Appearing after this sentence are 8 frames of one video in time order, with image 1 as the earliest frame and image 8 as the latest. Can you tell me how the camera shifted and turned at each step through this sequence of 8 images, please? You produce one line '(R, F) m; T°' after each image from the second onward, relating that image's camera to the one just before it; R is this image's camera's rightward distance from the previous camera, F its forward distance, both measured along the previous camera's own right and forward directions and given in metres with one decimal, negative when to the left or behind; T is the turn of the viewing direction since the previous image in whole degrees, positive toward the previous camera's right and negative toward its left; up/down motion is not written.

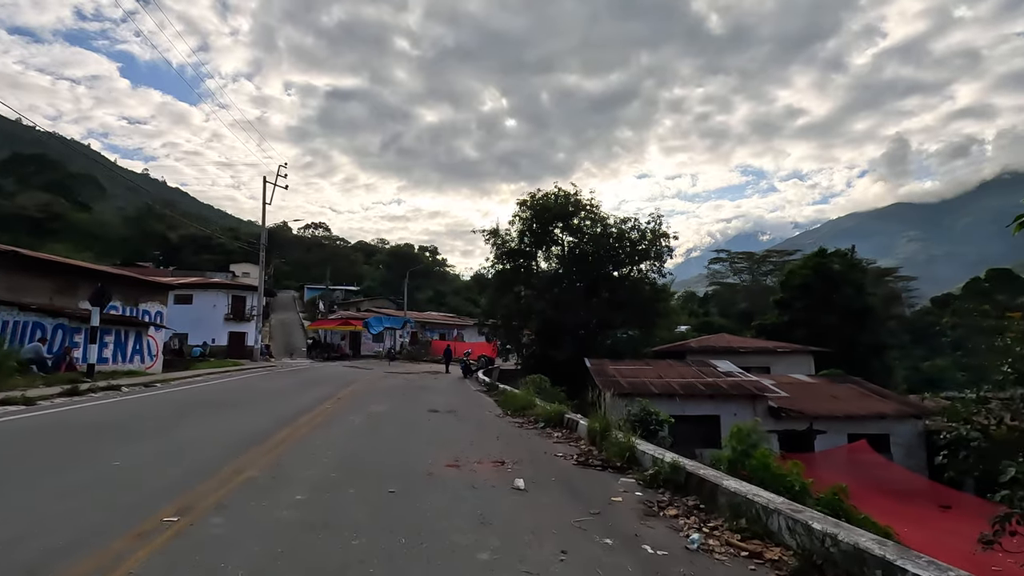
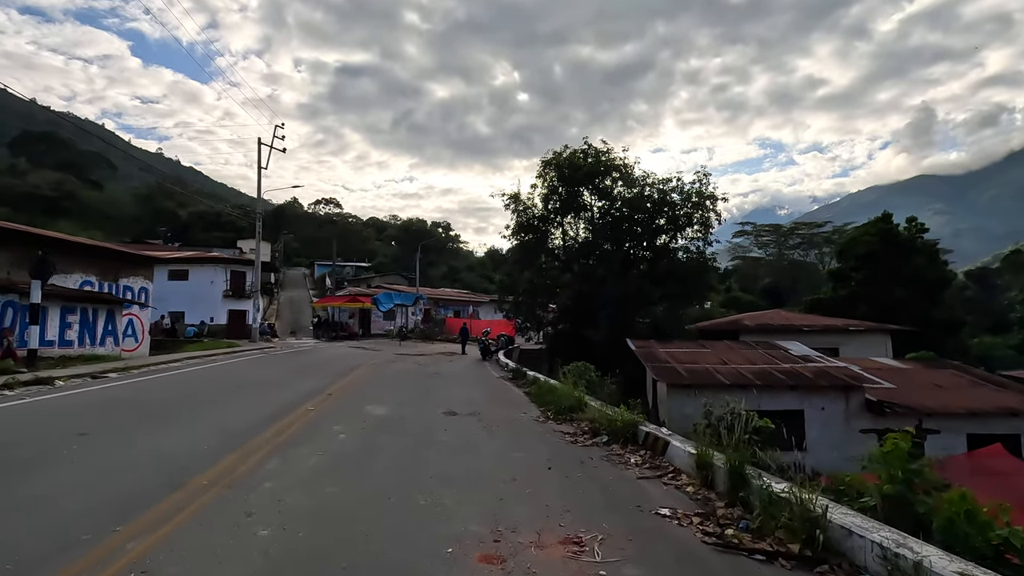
(-0.6, +3.7) m; -1°
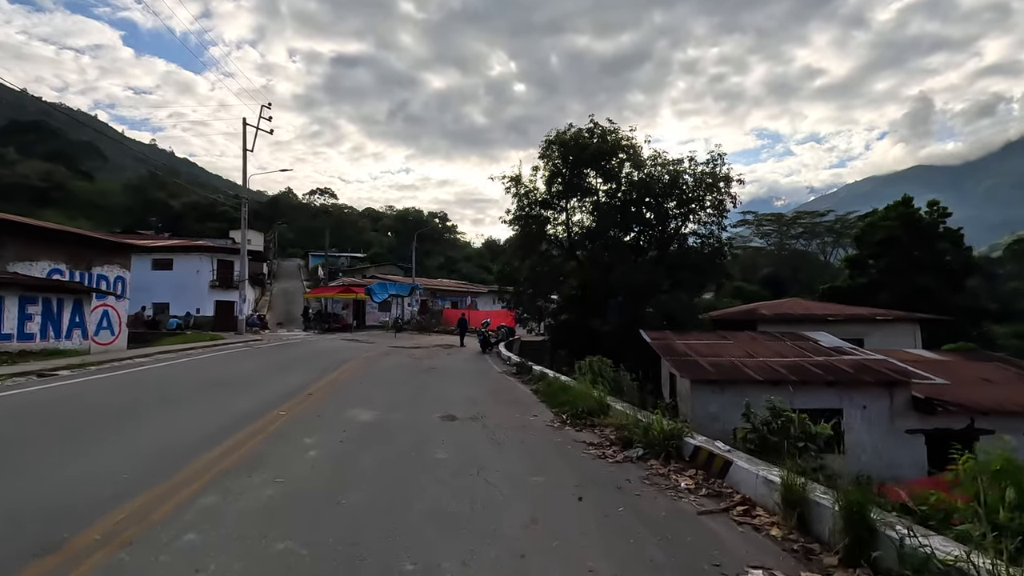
(-0.2, +1.7) m; 0°
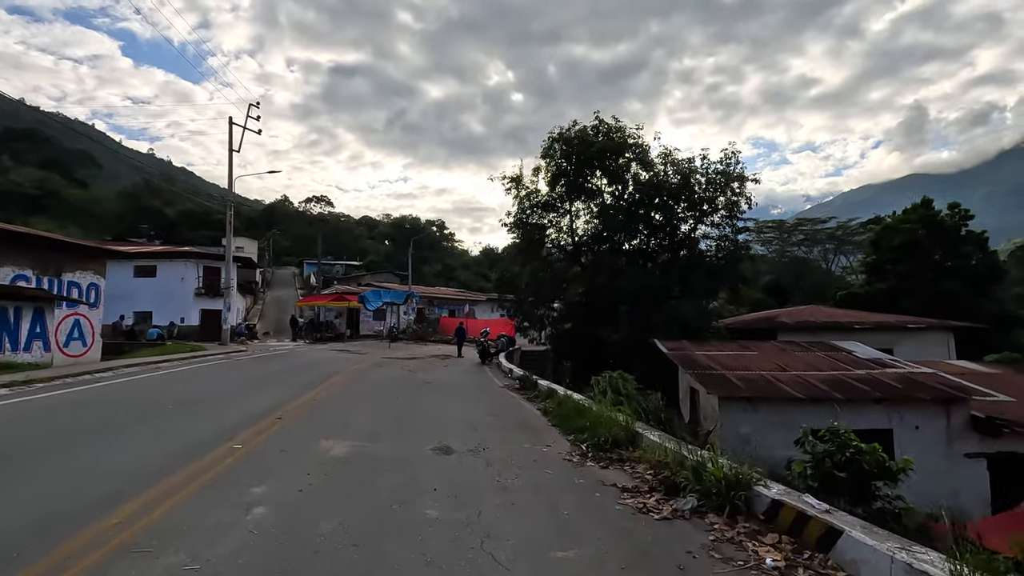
(-0.2, +1.7) m; 0°
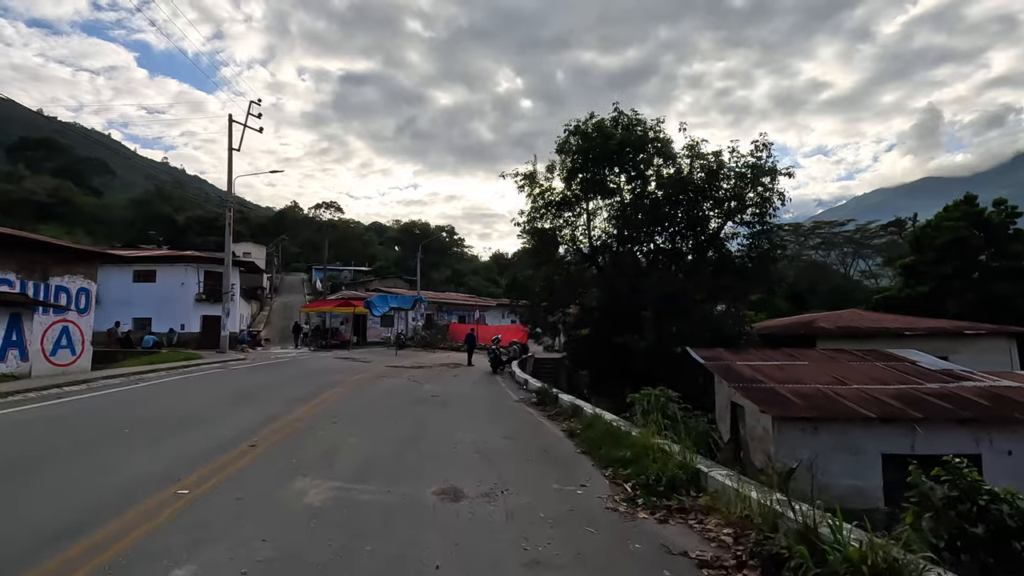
(-0.2, +1.7) m; -1°
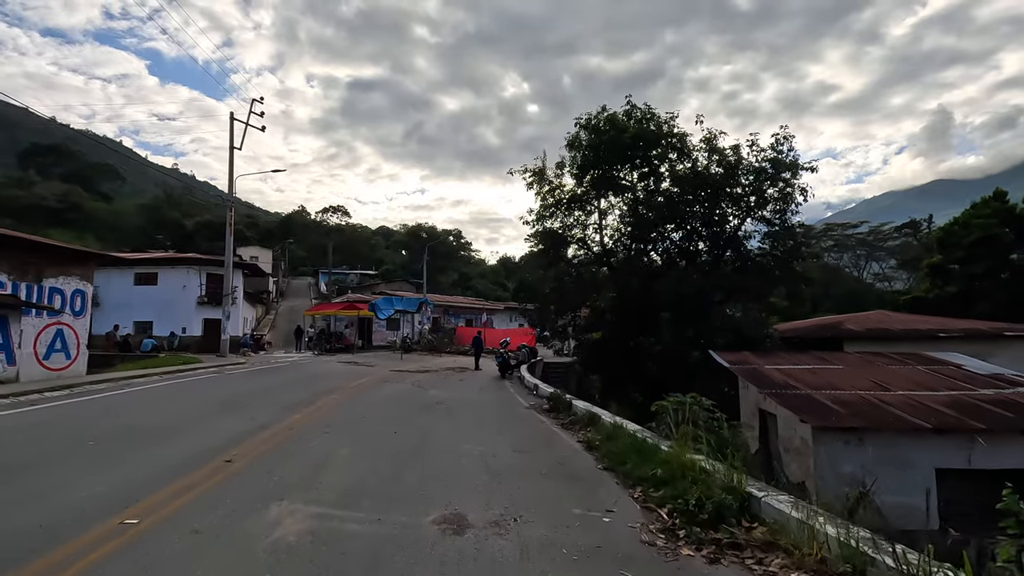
(-0.1, +1.0) m; -1°
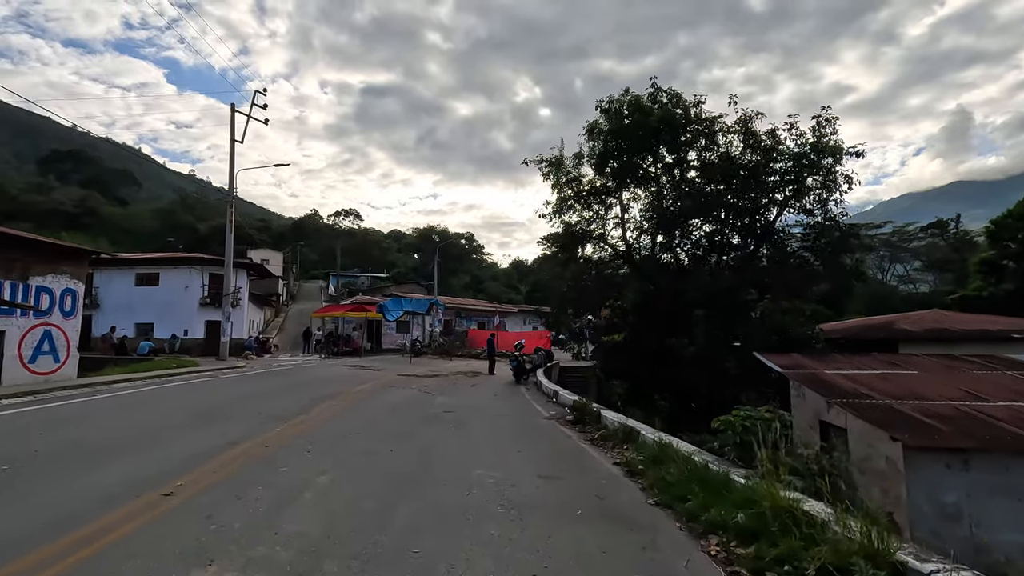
(-0.1, +1.7) m; -1°
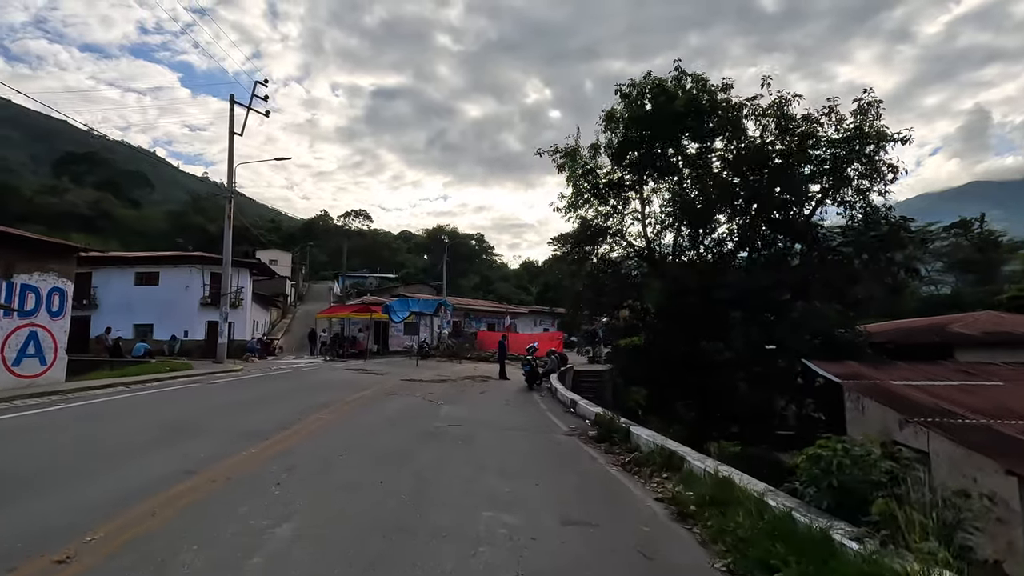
(-0.1, +1.5) m; -1°
